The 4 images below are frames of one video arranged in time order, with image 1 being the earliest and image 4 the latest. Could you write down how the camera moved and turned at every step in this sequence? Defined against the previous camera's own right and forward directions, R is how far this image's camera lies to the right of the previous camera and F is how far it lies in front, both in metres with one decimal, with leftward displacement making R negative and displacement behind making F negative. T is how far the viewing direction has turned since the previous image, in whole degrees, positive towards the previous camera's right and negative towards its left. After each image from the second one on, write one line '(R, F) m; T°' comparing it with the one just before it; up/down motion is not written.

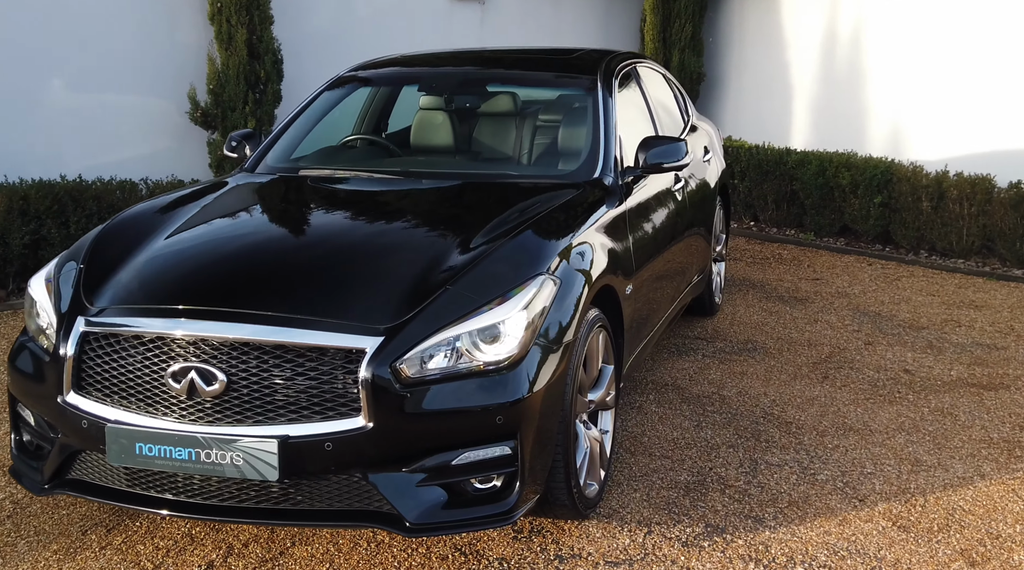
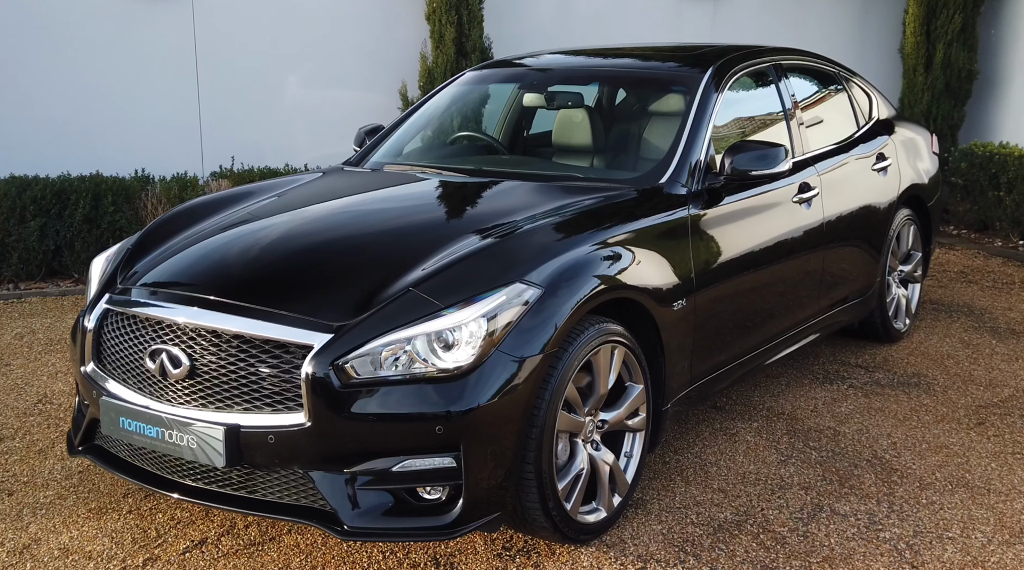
(+0.9, +0.2) m; -18°
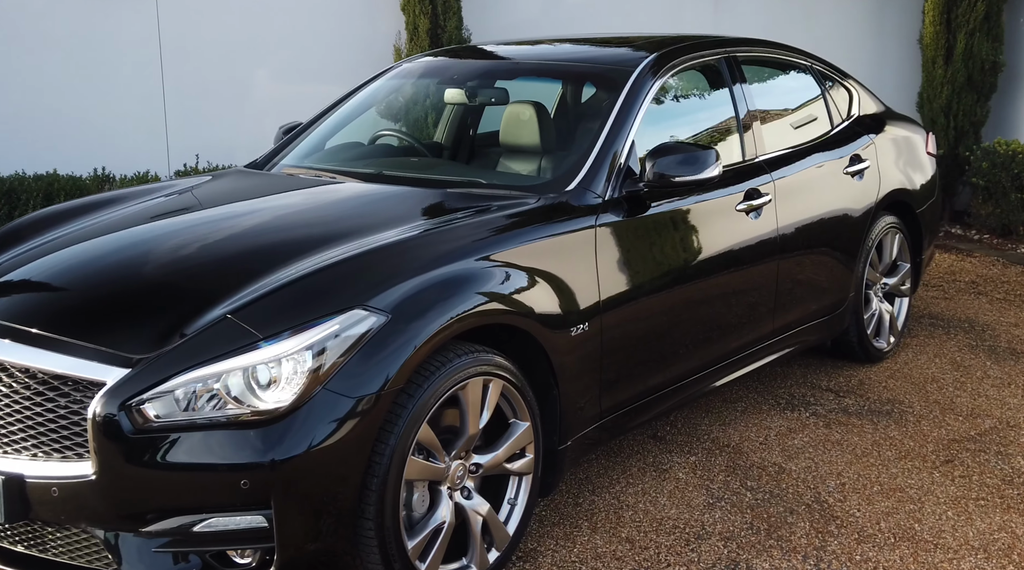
(+0.5, +0.4) m; -2°
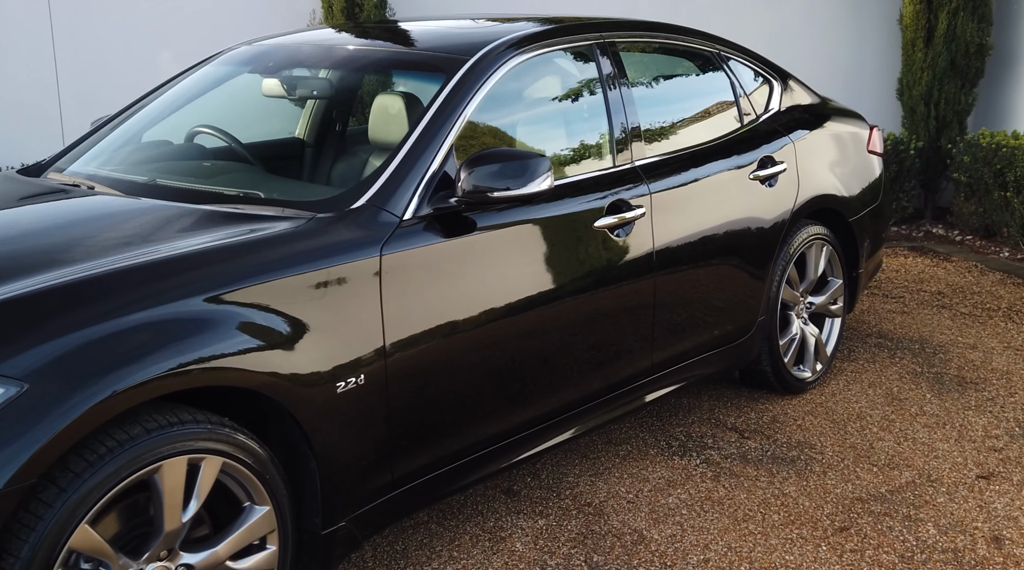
(+0.6, +0.6) m; -1°
